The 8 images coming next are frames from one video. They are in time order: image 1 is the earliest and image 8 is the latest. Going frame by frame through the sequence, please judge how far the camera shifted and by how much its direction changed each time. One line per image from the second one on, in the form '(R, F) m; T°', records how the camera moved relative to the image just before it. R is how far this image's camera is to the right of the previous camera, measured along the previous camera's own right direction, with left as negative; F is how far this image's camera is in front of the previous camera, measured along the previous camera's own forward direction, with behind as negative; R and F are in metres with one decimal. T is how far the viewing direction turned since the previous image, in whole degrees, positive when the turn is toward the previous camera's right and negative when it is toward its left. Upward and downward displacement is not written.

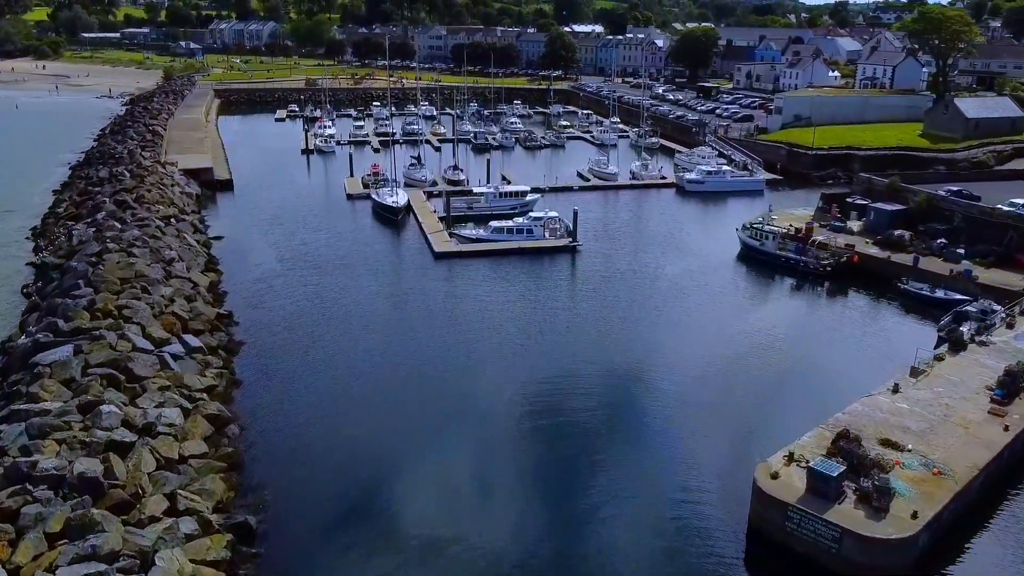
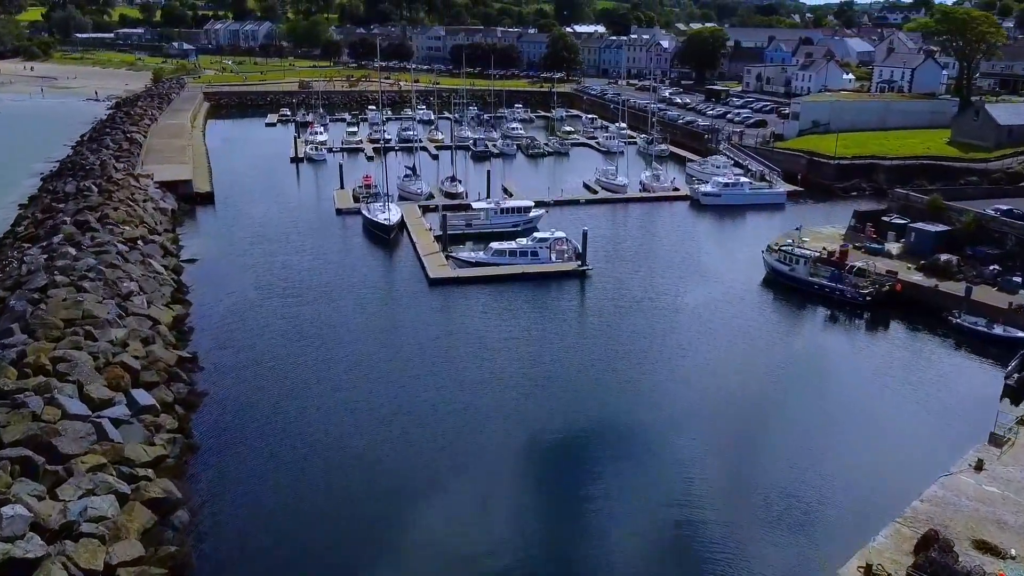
(-0.1, +3.1) m; 0°
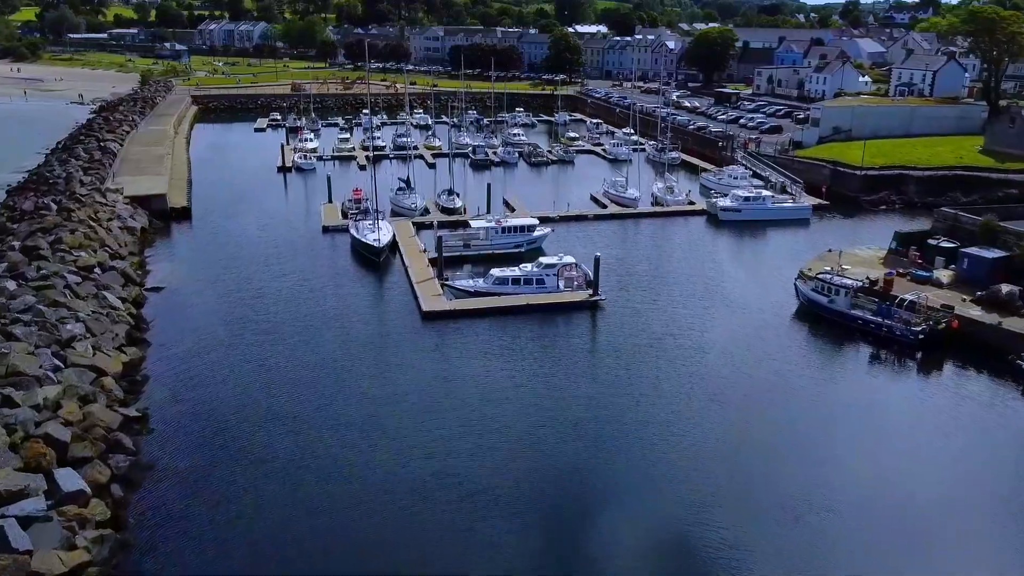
(-0.1, +3.3) m; 0°
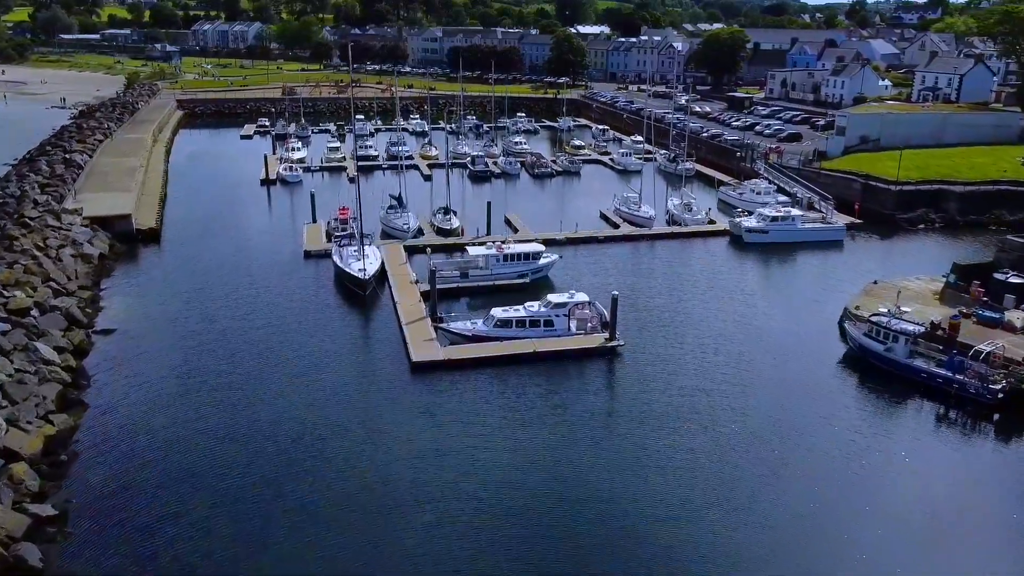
(-0.1, +3.7) m; 0°
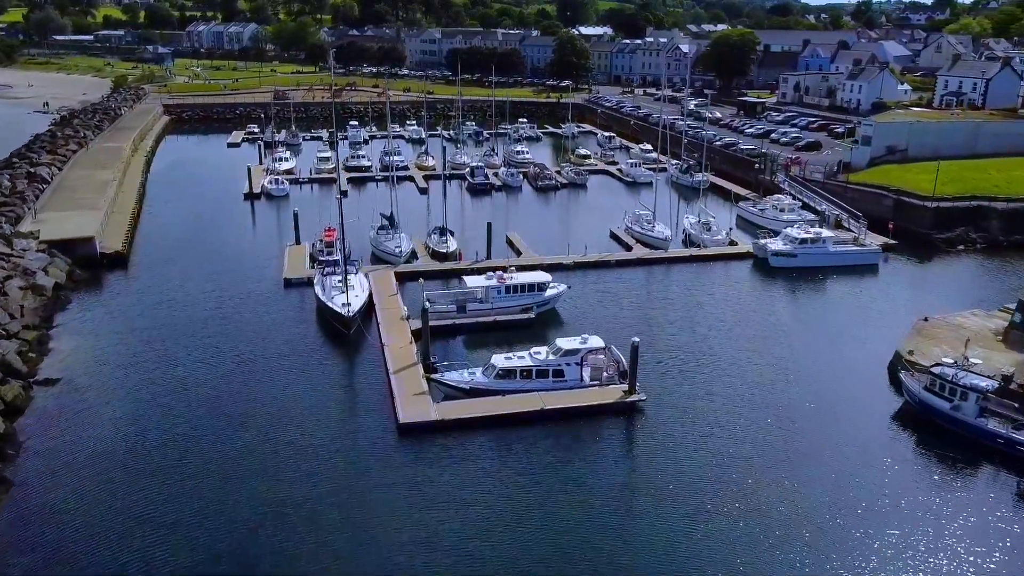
(-0.1, +3.2) m; 0°
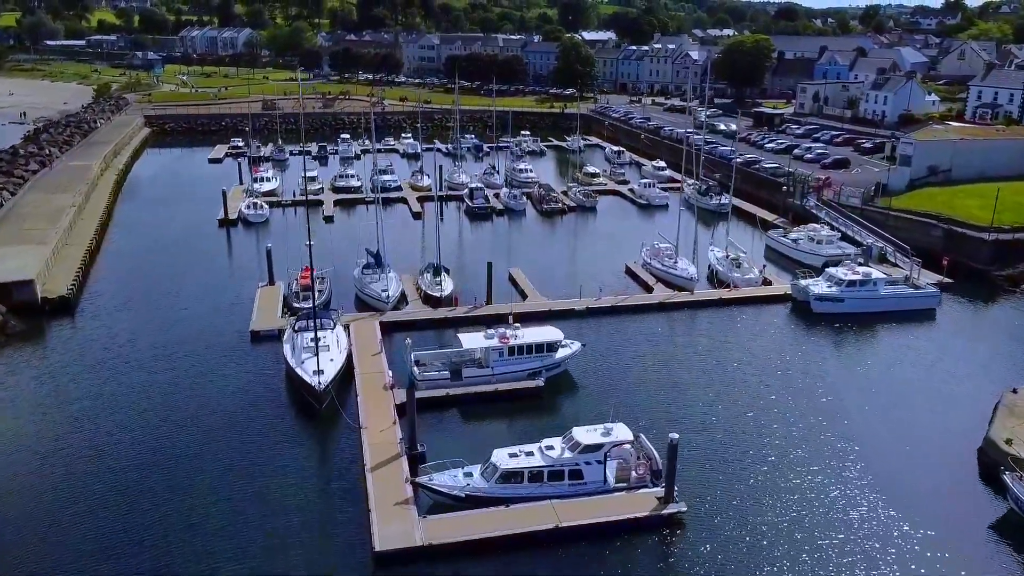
(-0.1, +4.1) m; 0°
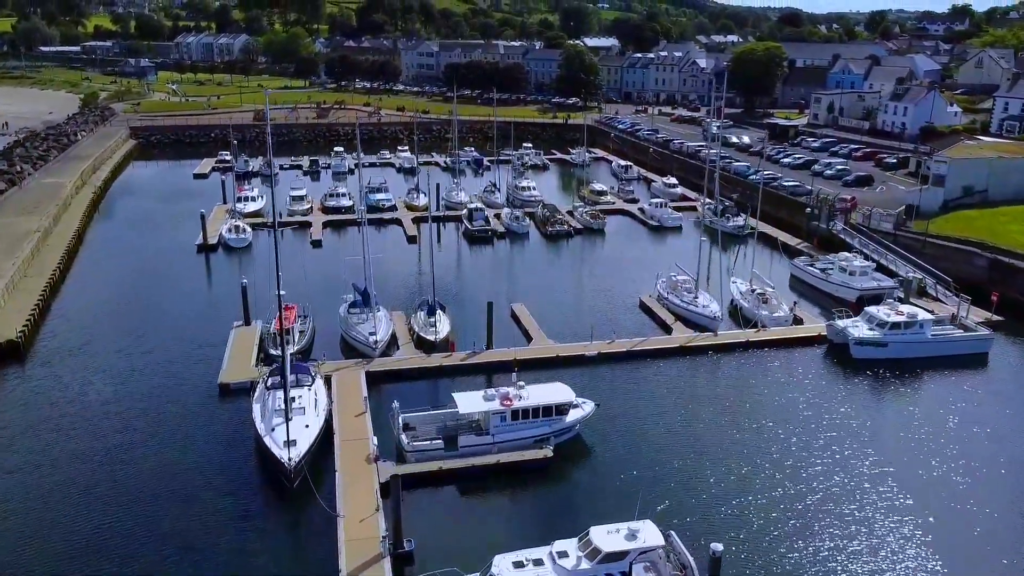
(-0.1, +2.9) m; 0°
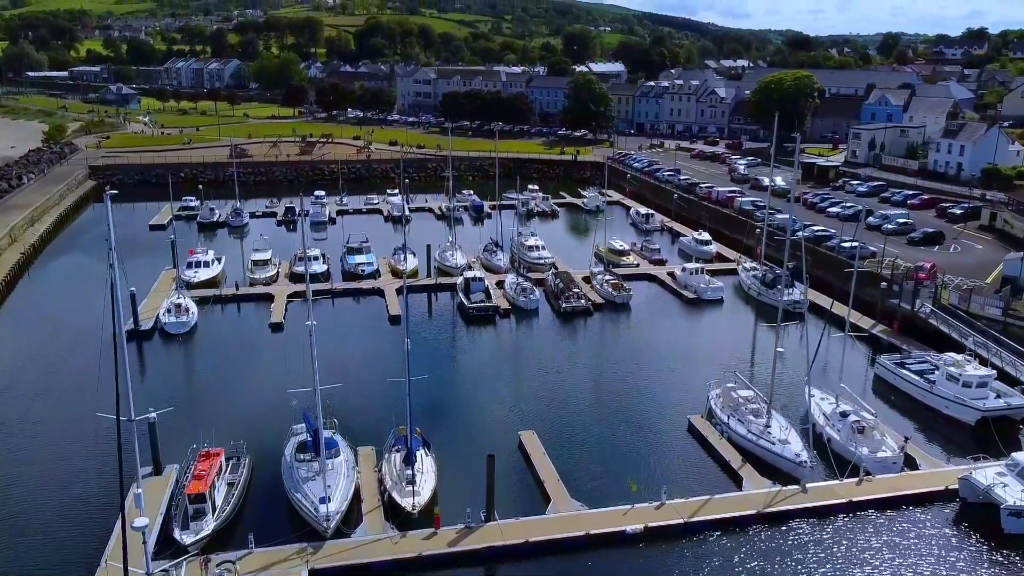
(-0.2, +7.1) m; 0°
